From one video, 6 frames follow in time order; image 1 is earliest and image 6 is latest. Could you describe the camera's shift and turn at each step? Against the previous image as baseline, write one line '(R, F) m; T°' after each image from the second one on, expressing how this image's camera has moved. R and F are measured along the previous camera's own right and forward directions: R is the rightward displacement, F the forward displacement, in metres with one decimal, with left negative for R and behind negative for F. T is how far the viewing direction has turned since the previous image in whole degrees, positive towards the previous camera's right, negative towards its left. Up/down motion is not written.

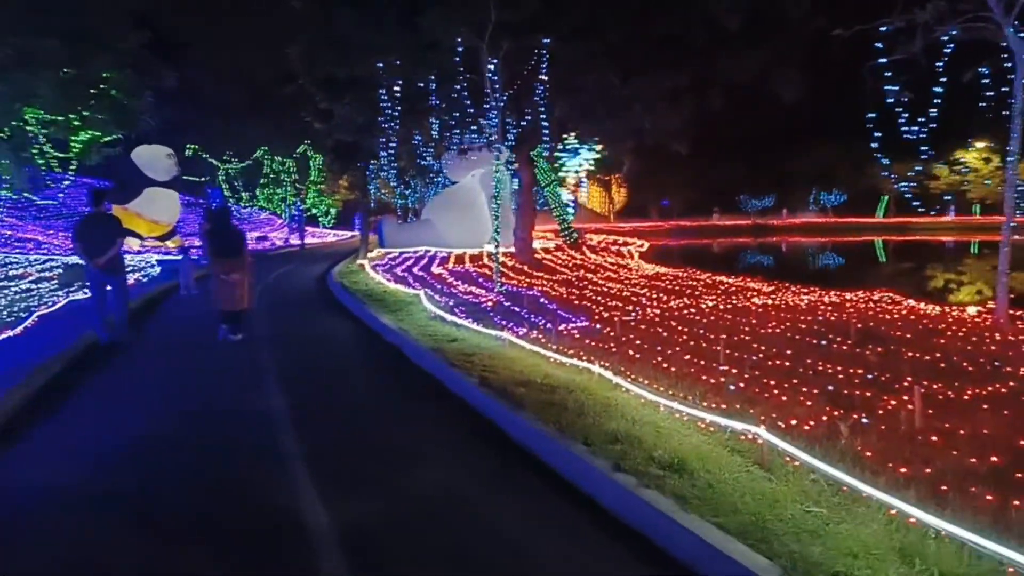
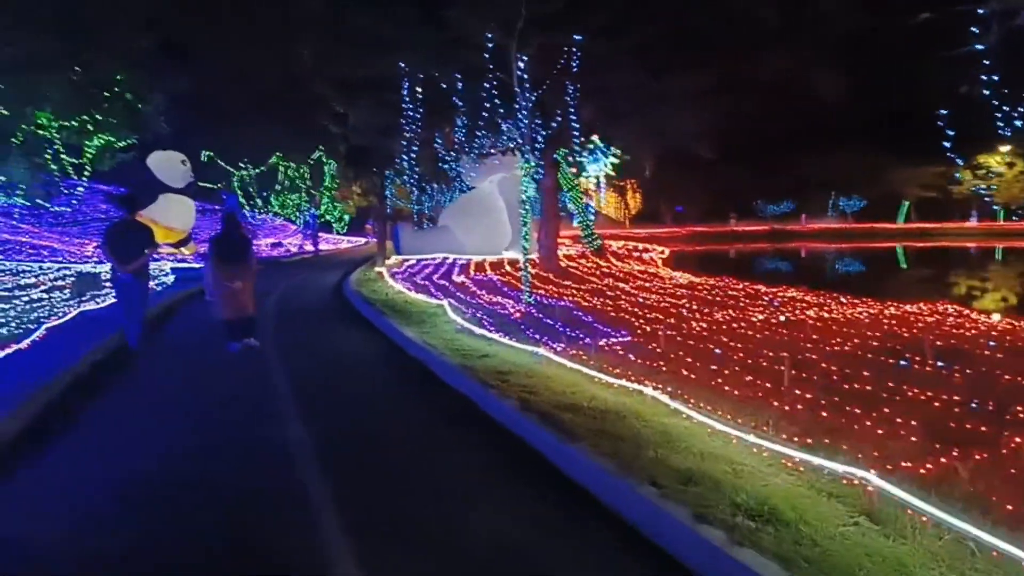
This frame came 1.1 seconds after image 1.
(-0.4, +1.0) m; -1°
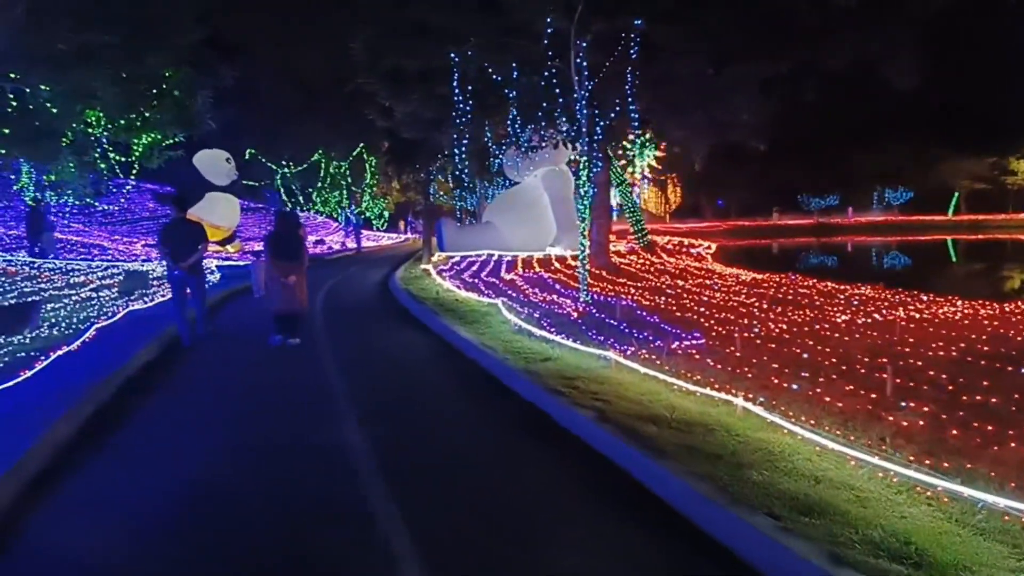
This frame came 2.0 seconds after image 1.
(-0.5, +0.7) m; -3°
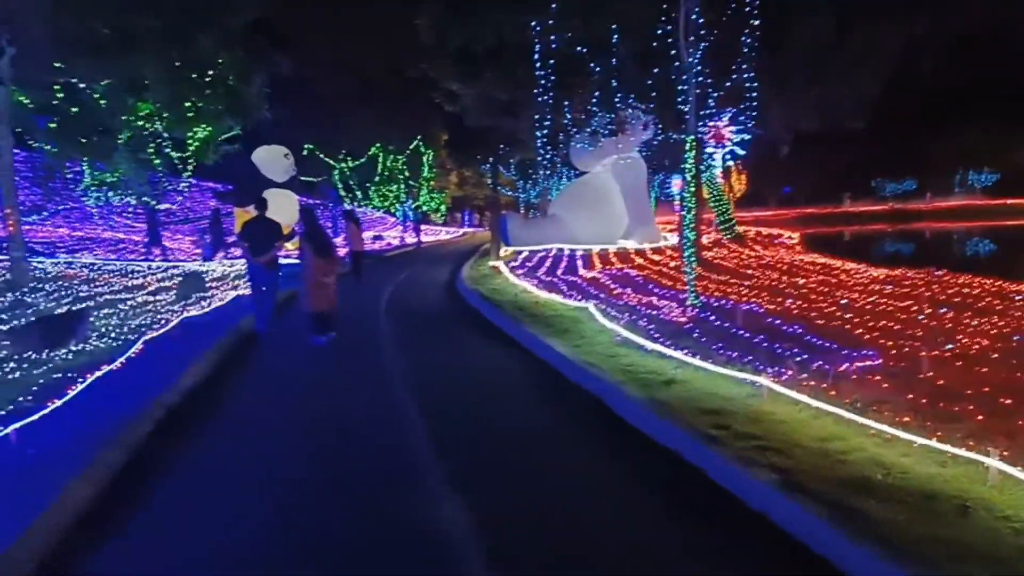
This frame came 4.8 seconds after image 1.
(-0.9, +2.3) m; -4°
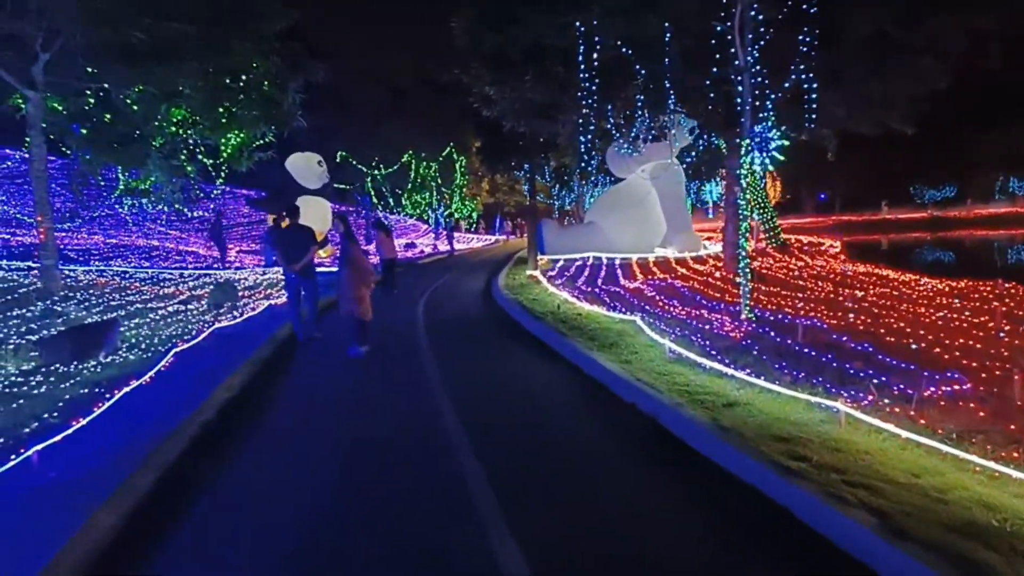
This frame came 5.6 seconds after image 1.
(-0.3, +0.6) m; -2°
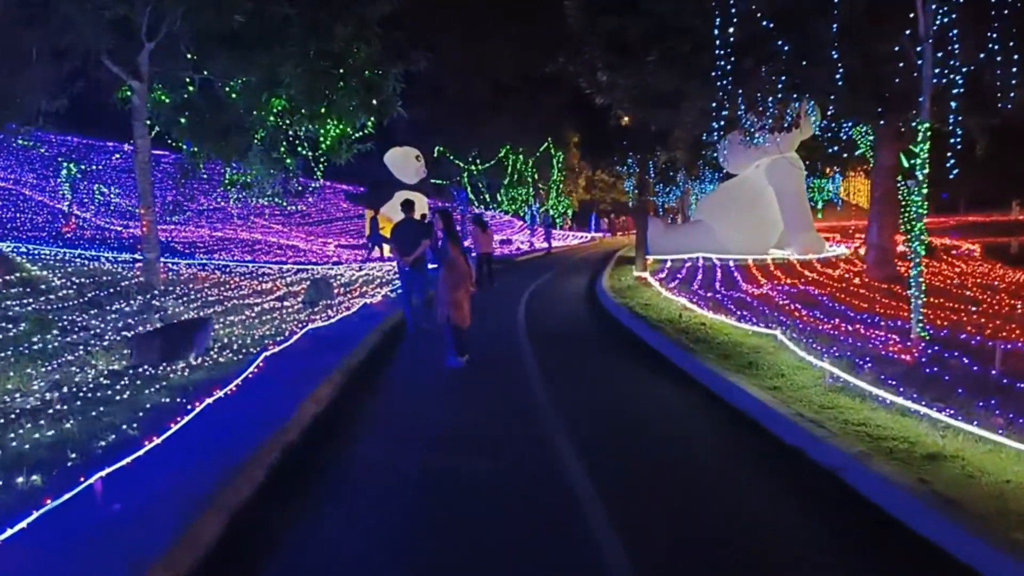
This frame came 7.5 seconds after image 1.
(-0.5, +1.6) m; -7°
